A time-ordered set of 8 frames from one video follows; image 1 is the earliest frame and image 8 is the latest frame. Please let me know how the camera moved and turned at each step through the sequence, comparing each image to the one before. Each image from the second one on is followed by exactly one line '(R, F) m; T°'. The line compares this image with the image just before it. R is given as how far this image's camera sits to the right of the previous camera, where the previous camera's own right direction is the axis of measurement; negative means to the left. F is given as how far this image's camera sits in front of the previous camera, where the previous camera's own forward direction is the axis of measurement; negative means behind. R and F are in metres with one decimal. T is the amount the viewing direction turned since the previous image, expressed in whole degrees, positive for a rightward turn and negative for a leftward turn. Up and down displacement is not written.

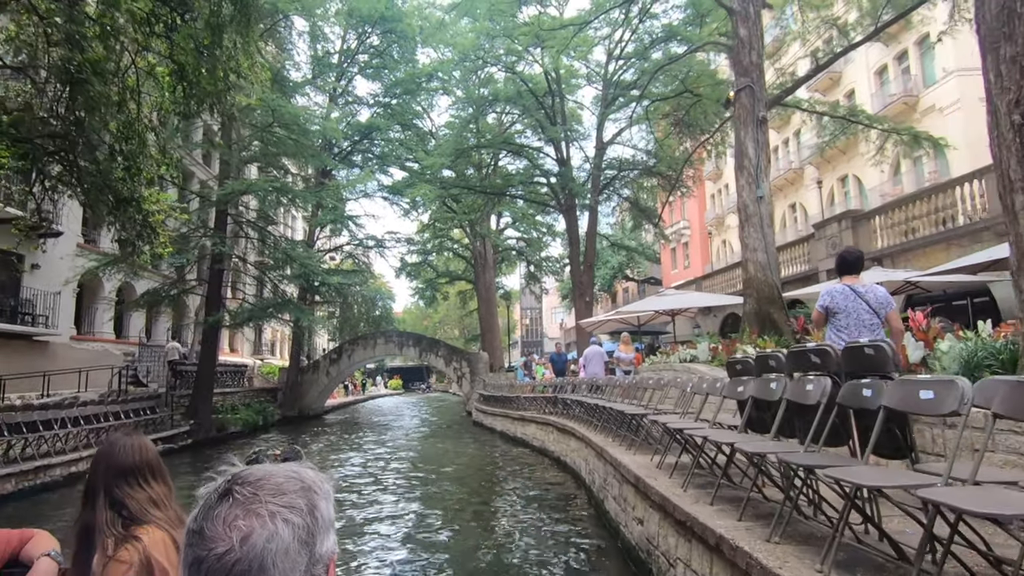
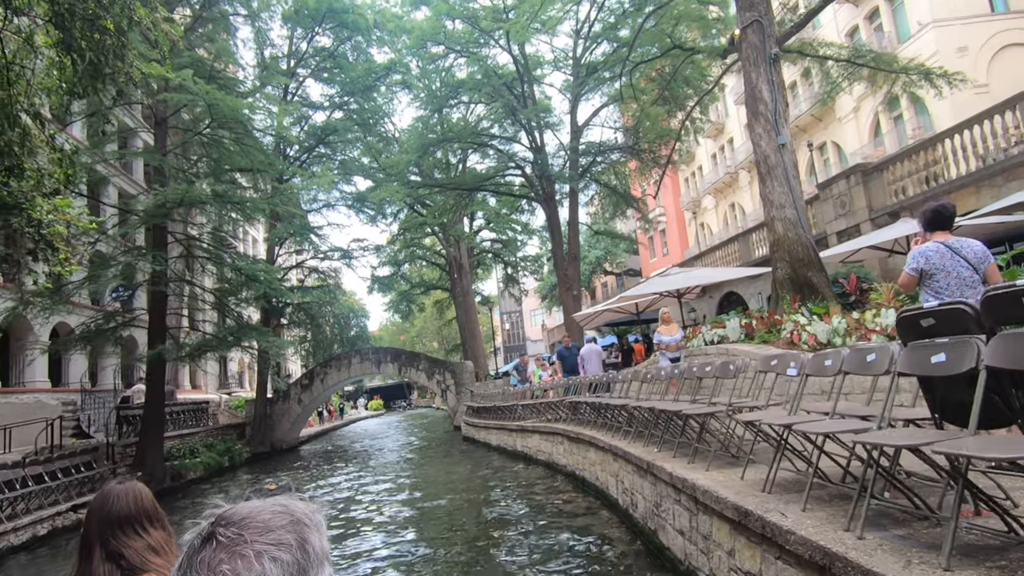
(-0.2, +1.4) m; +3°
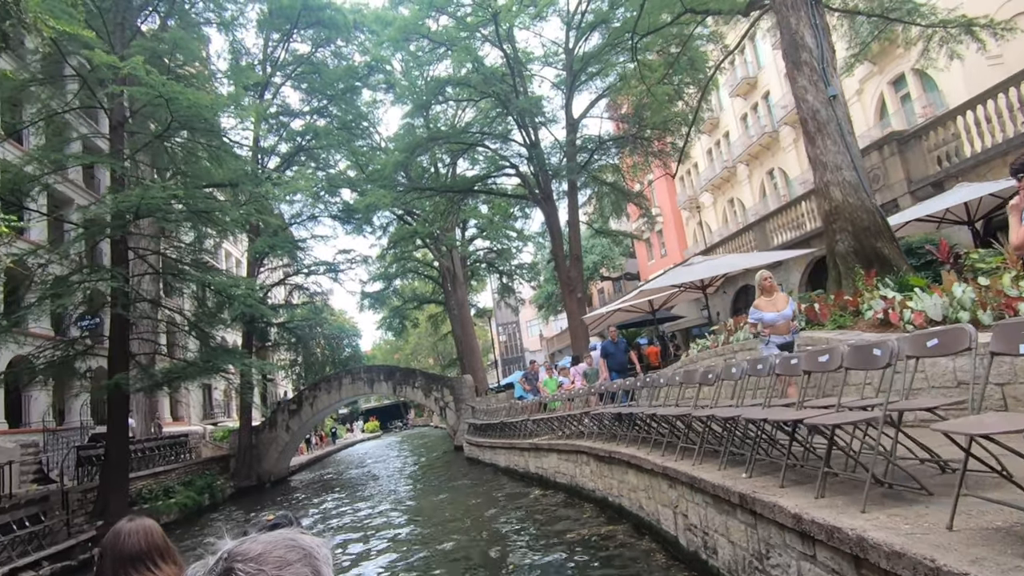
(-0.2, +1.2) m; +1°
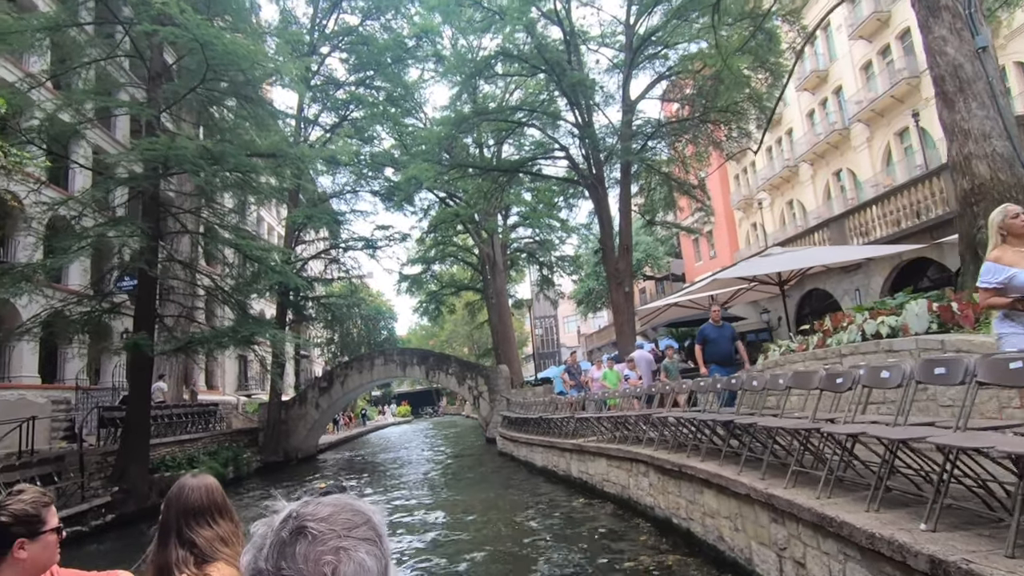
(-0.2, +0.9) m; -4°
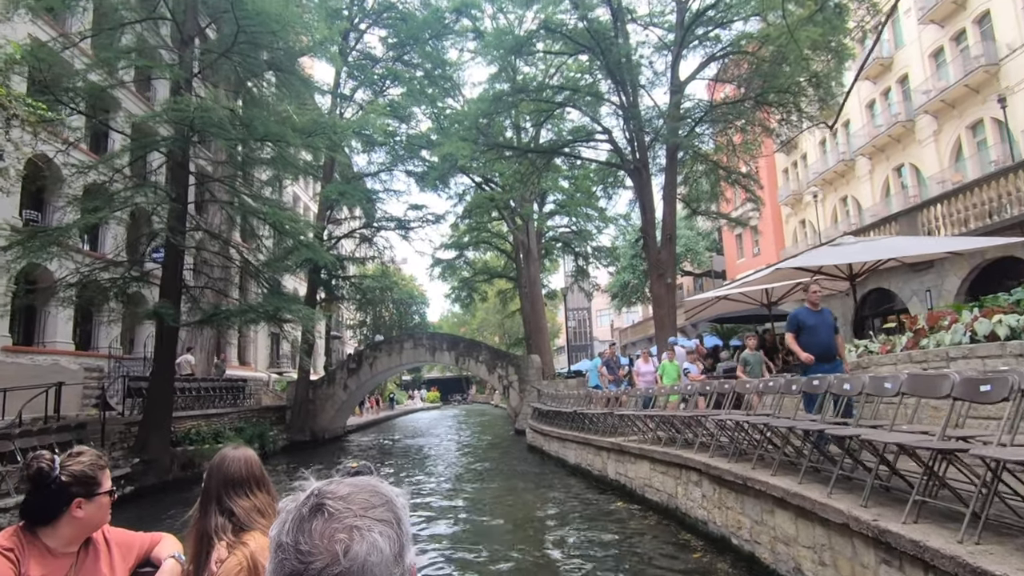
(-0.1, +0.6) m; -3°
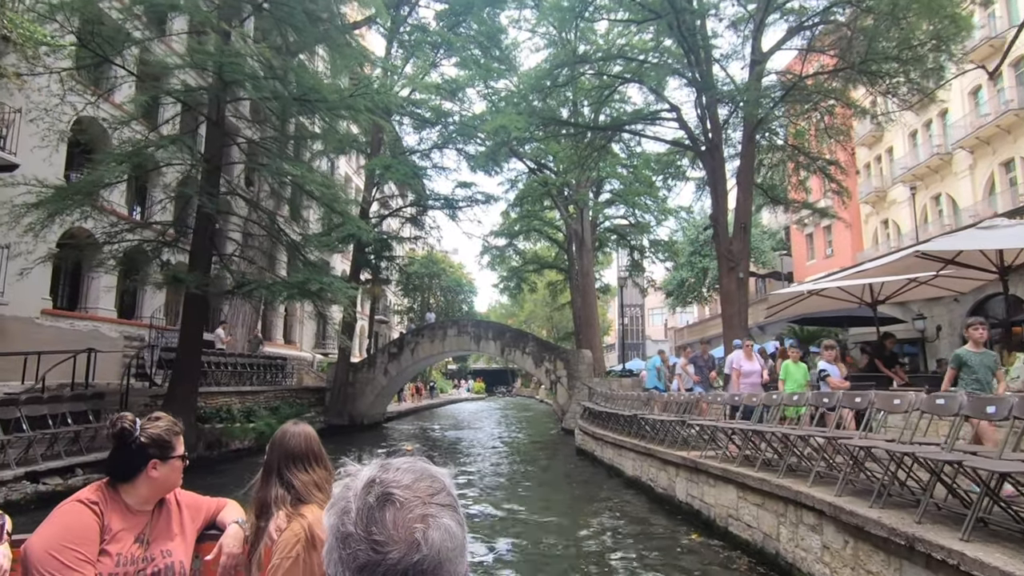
(-0.1, +1.1) m; -5°
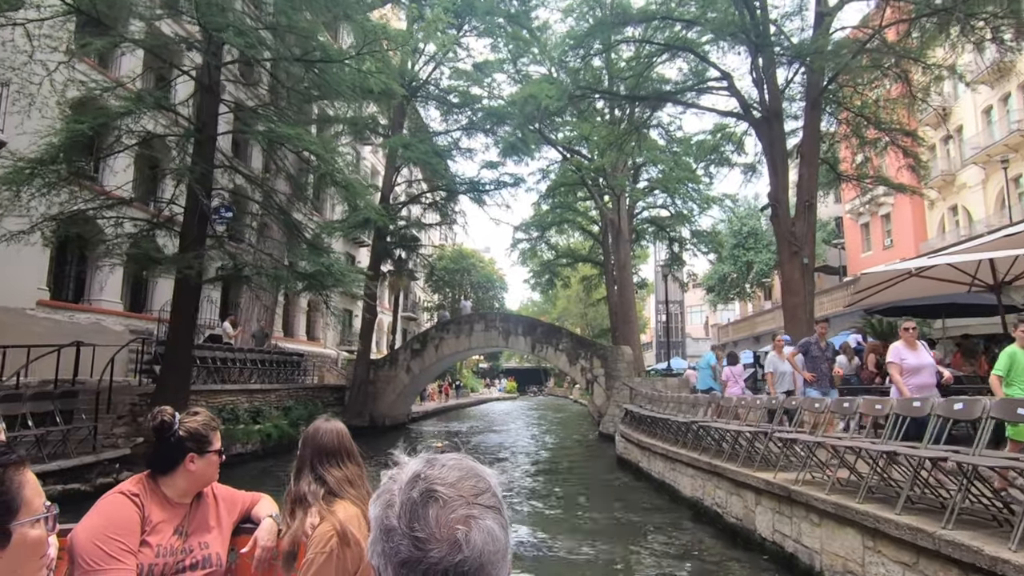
(0.0, +1.3) m; -3°
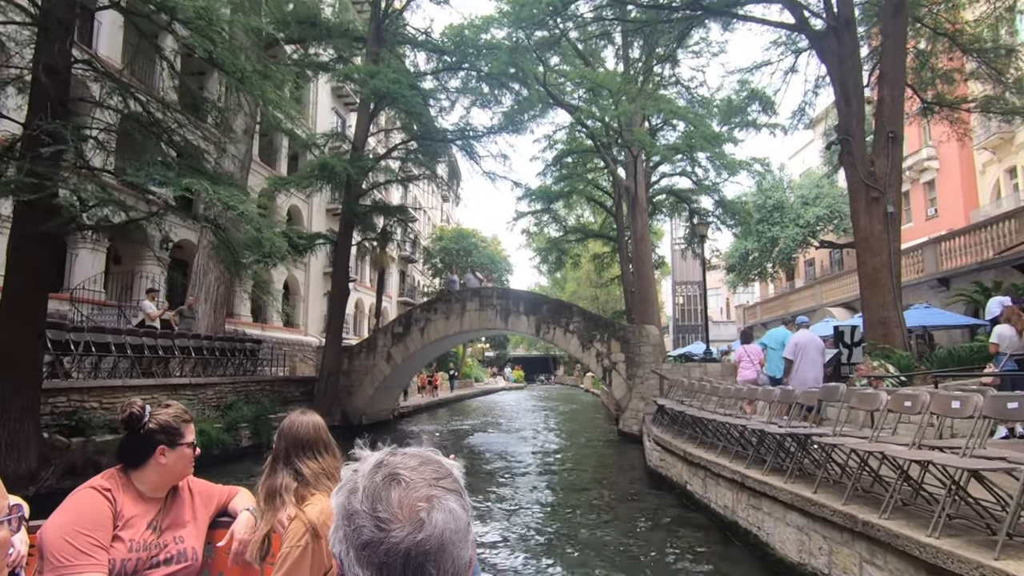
(+0.2, +2.6) m; -1°
